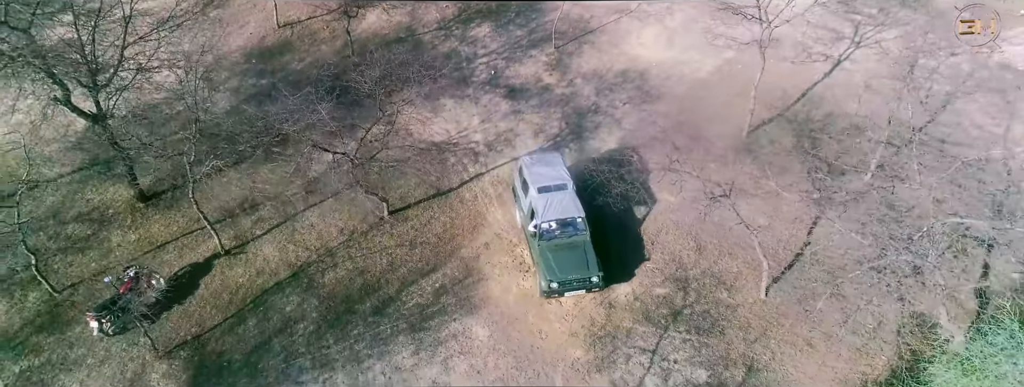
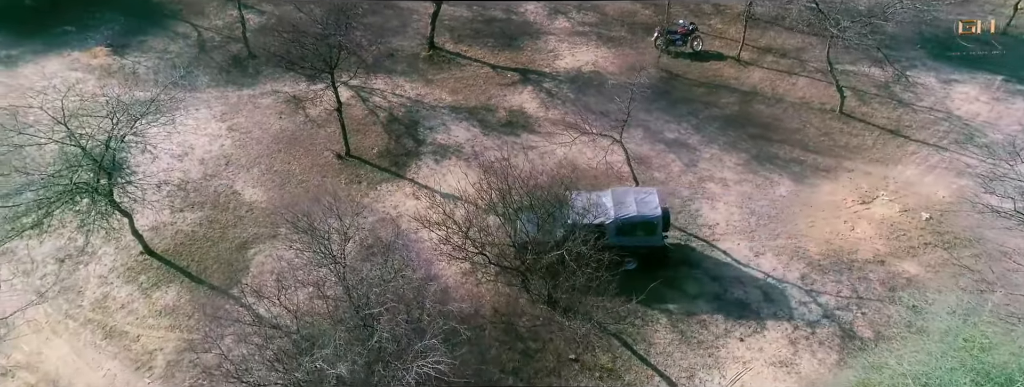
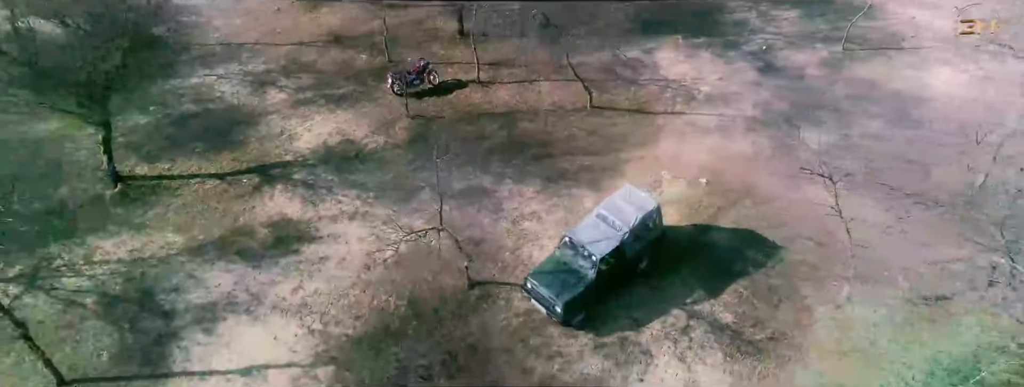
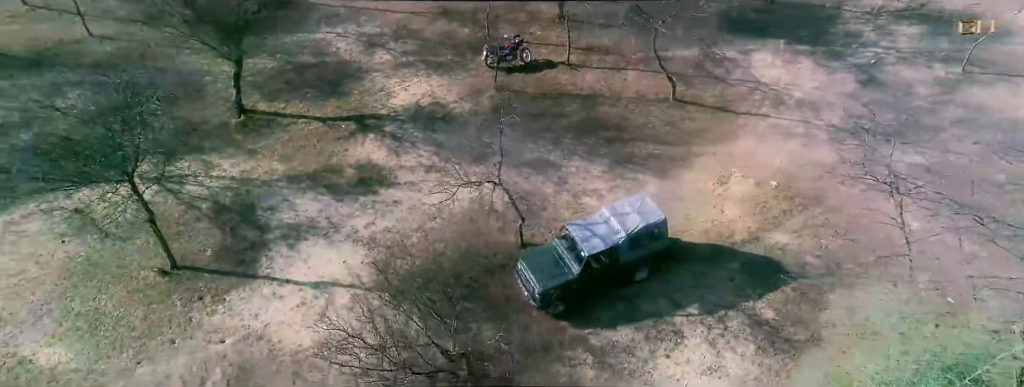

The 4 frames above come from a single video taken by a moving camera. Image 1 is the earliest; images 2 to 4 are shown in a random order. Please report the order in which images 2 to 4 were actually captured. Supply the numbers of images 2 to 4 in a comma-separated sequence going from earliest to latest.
3, 4, 2
